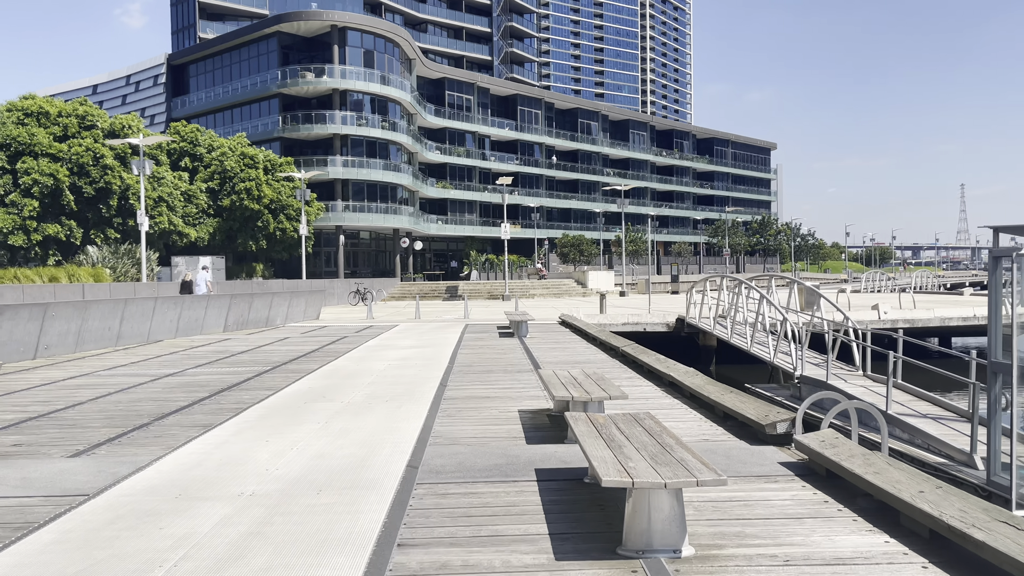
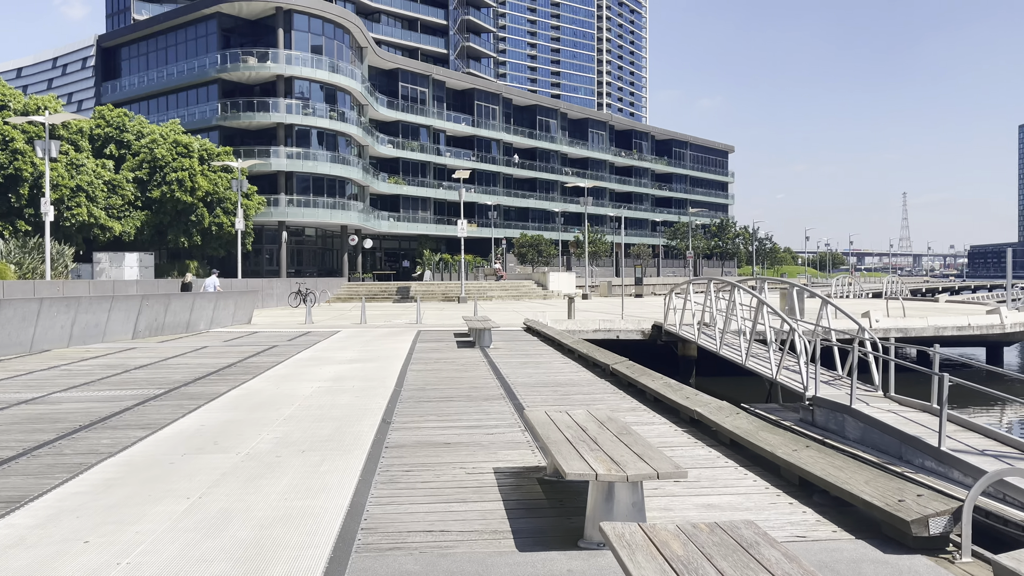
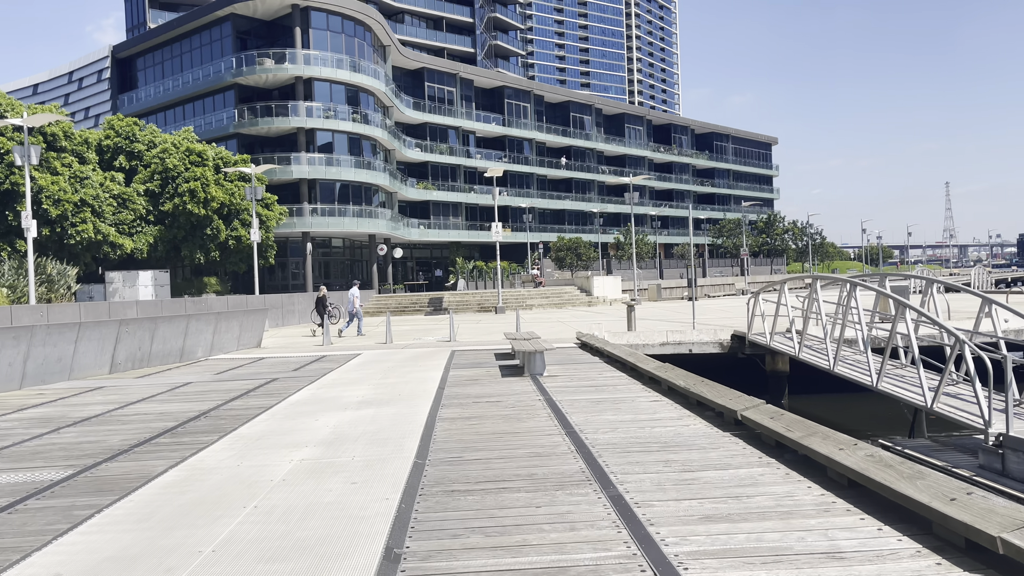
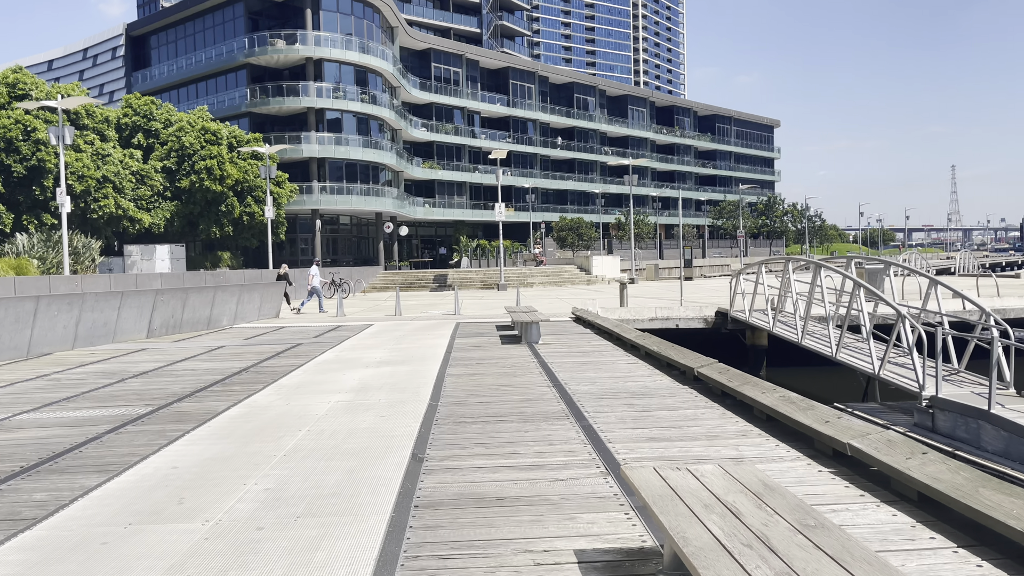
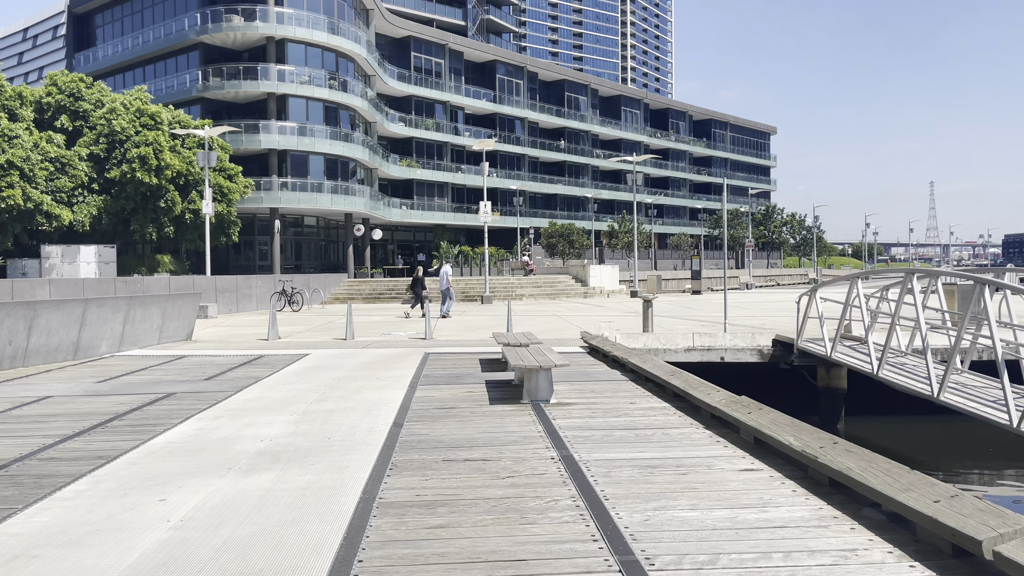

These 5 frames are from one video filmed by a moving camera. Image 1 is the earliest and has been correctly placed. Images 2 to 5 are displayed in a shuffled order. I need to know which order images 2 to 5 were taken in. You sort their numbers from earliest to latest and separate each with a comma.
2, 4, 3, 5
